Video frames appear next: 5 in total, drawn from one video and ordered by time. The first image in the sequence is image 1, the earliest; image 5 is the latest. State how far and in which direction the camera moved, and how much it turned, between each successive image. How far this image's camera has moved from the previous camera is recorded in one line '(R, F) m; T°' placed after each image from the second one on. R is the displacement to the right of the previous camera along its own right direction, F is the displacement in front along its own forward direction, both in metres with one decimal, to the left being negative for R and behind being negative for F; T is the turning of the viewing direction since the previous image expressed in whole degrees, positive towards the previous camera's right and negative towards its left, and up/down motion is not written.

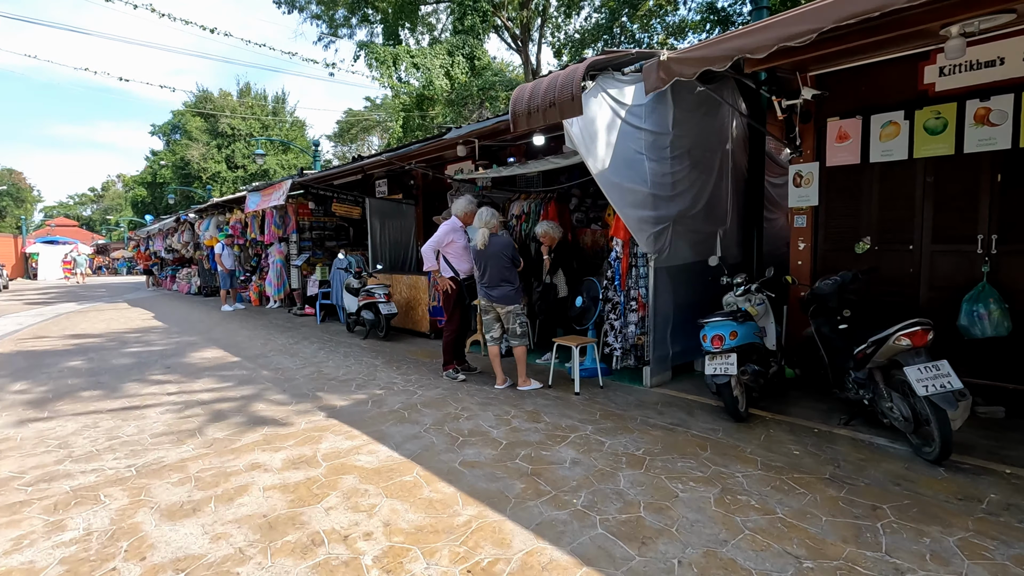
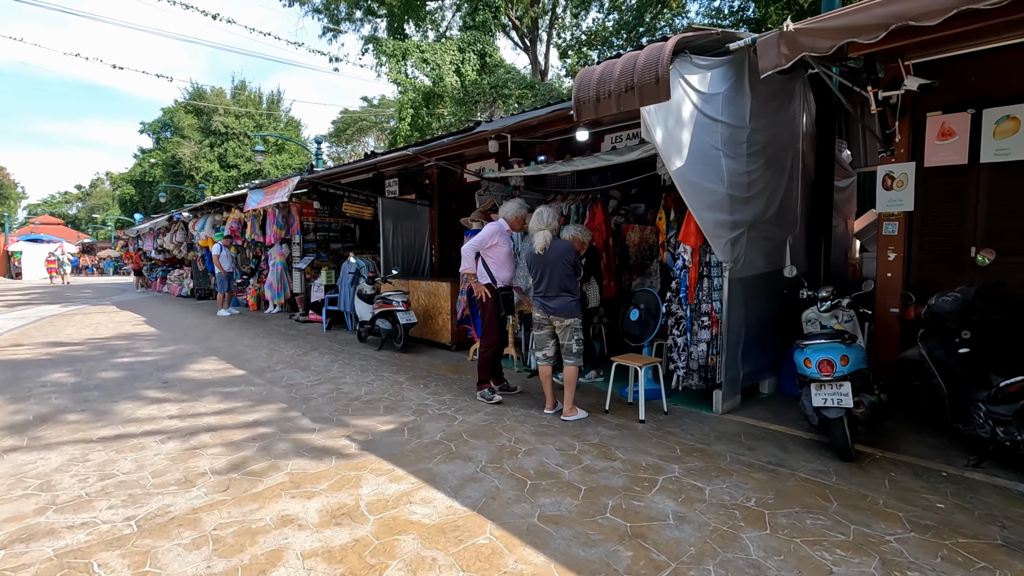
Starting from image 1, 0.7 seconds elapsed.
(-0.5, +0.6) m; +1°
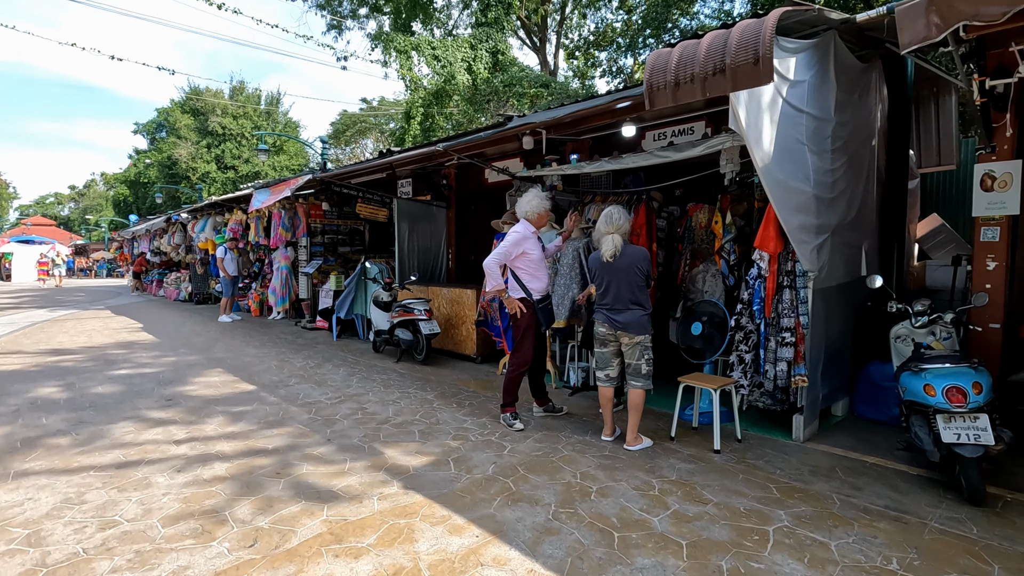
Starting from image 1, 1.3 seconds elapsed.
(-0.4, +0.5) m; +1°
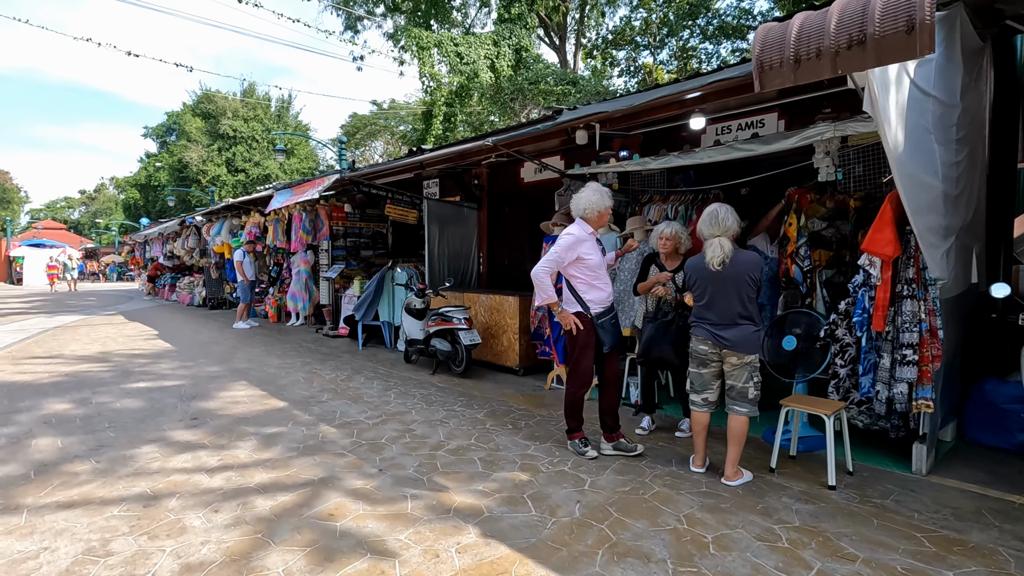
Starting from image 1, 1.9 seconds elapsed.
(-0.4, +0.4) m; -1°
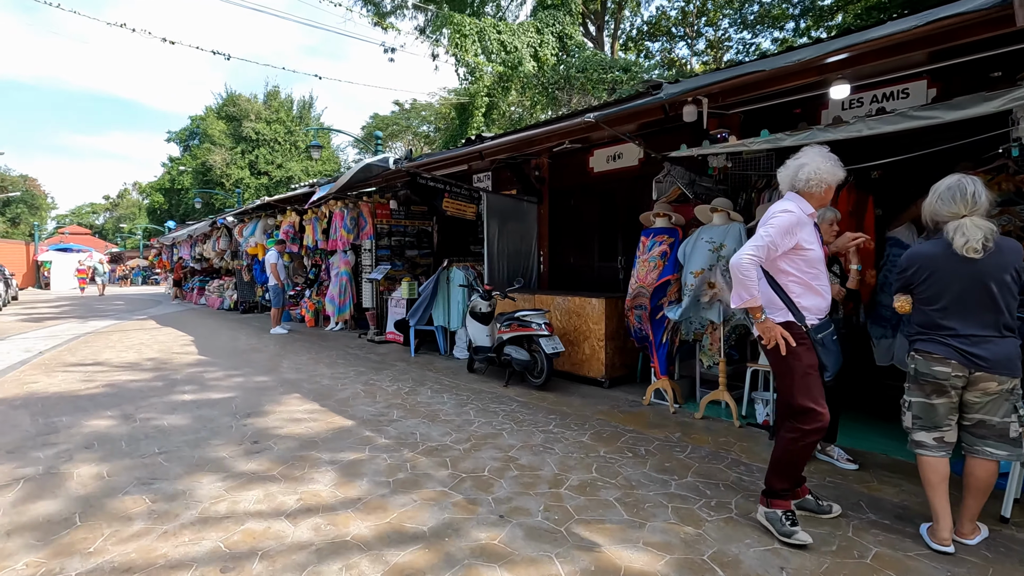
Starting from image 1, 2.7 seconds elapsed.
(-0.7, +0.6) m; -2°
